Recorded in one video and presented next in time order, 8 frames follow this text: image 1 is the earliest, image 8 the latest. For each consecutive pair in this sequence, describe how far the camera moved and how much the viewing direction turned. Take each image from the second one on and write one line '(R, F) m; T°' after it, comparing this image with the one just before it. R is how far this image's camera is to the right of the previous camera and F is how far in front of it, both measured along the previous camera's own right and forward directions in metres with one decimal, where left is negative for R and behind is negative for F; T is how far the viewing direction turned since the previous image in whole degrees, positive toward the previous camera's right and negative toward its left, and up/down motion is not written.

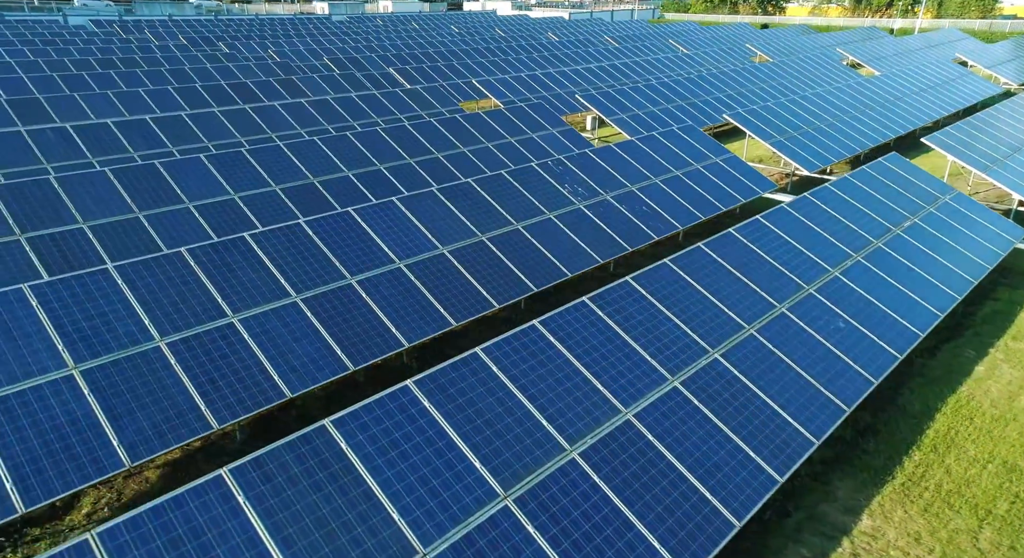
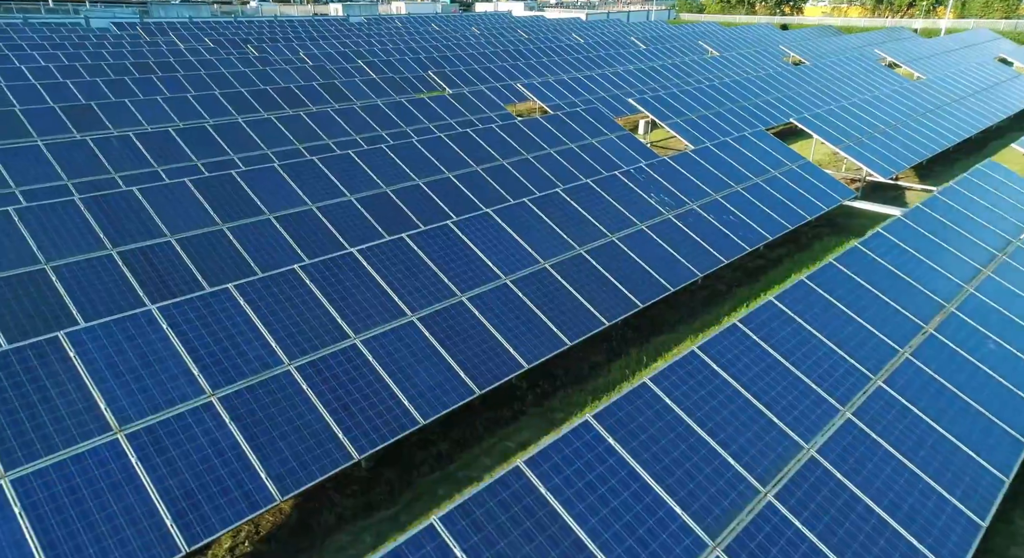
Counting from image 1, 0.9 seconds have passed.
(-1.8, +0.3) m; -1°
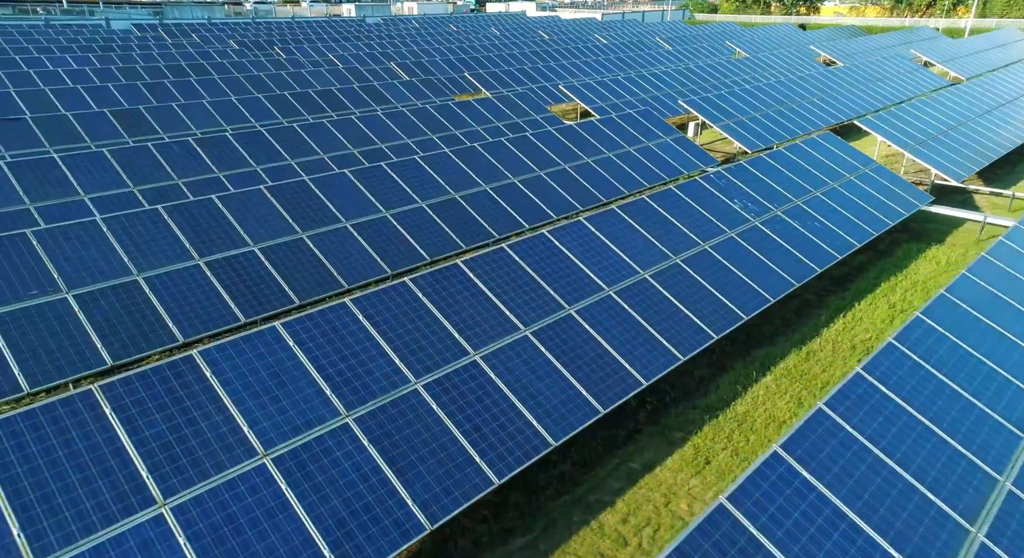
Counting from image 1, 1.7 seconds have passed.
(-1.7, +0.3) m; -1°
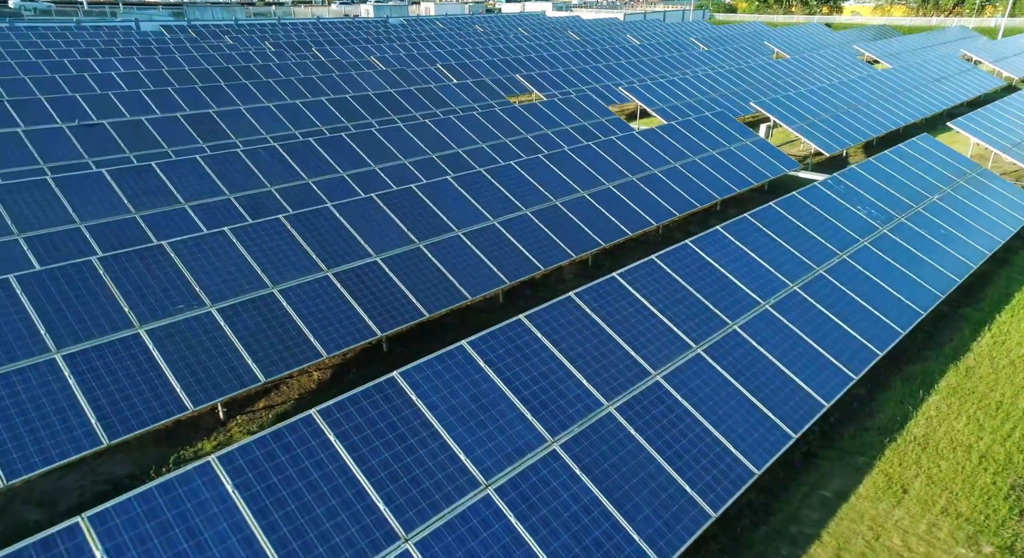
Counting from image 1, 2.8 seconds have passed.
(-2.4, +0.4) m; -1°
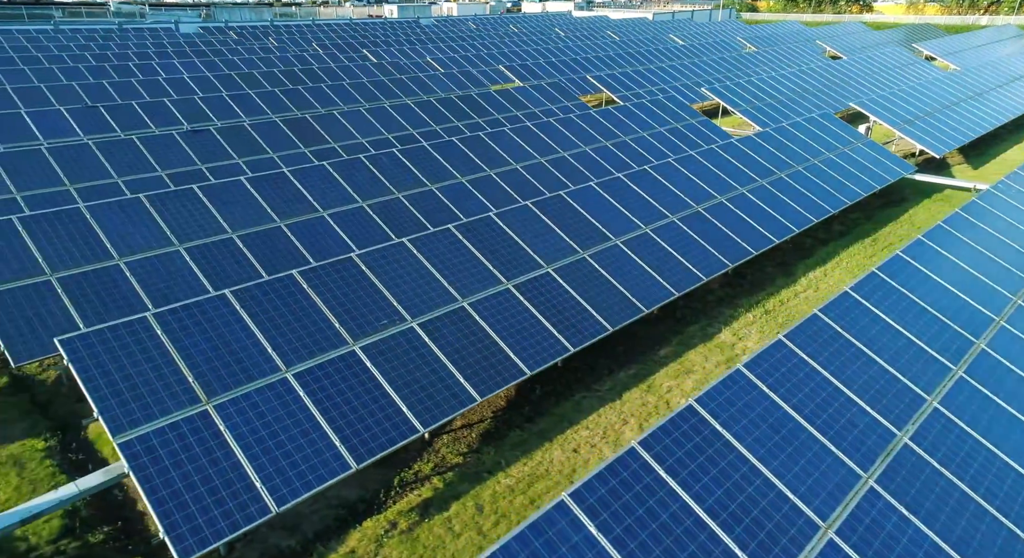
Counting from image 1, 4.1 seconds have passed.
(-3.3, +0.4) m; -2°
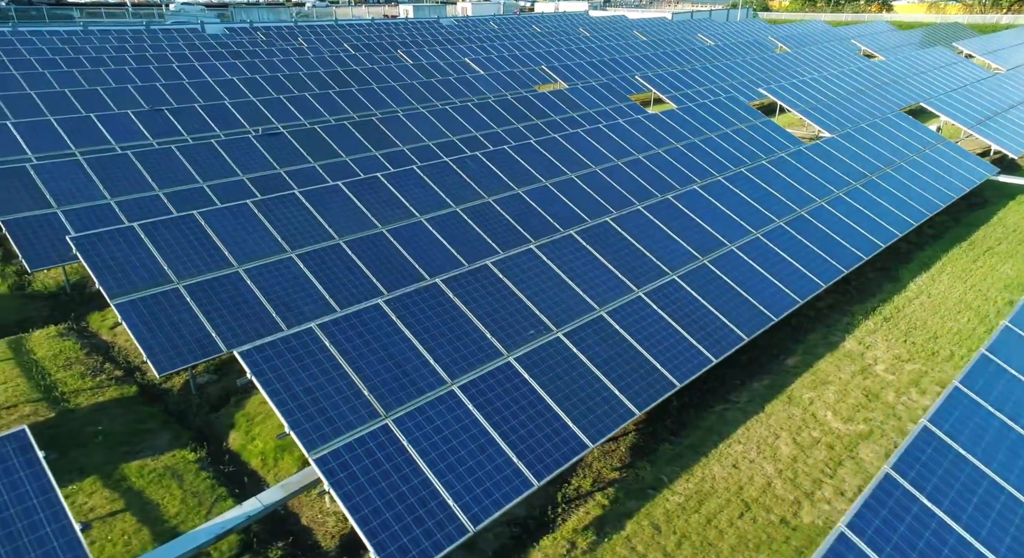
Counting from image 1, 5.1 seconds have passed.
(-2.3, +0.3) m; -1°
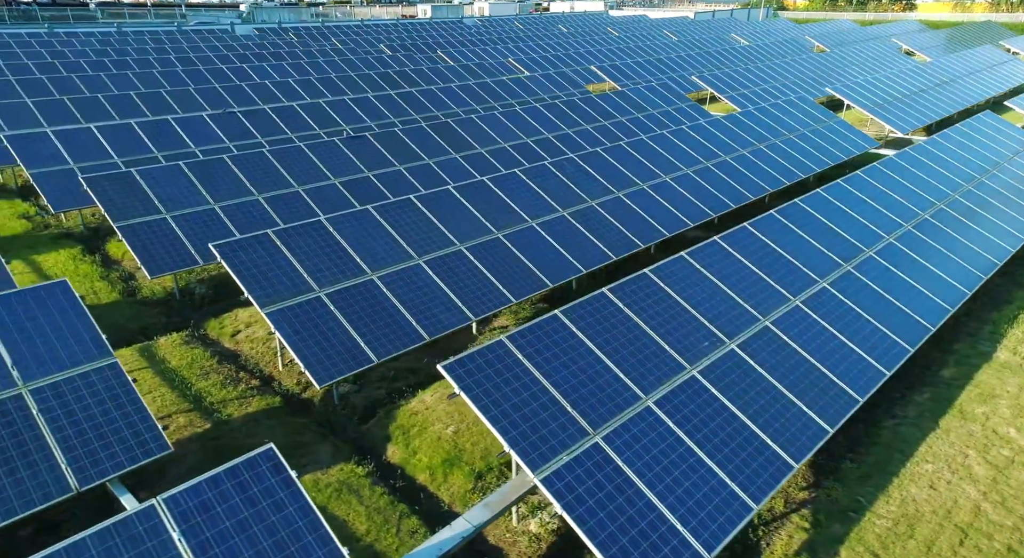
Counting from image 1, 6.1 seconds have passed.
(-2.5, +0.3) m; -1°
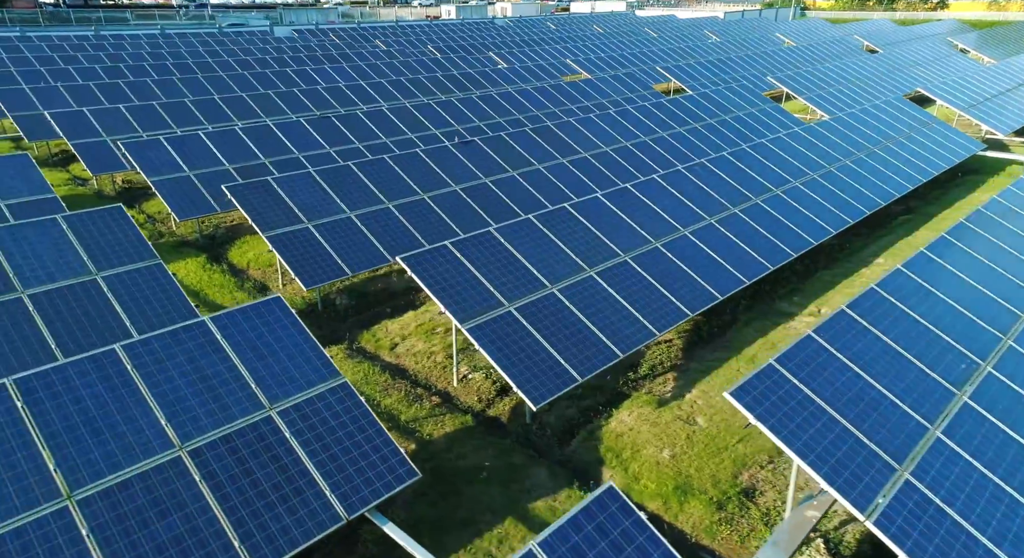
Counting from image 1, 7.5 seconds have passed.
(-3.3, +0.5) m; -2°
